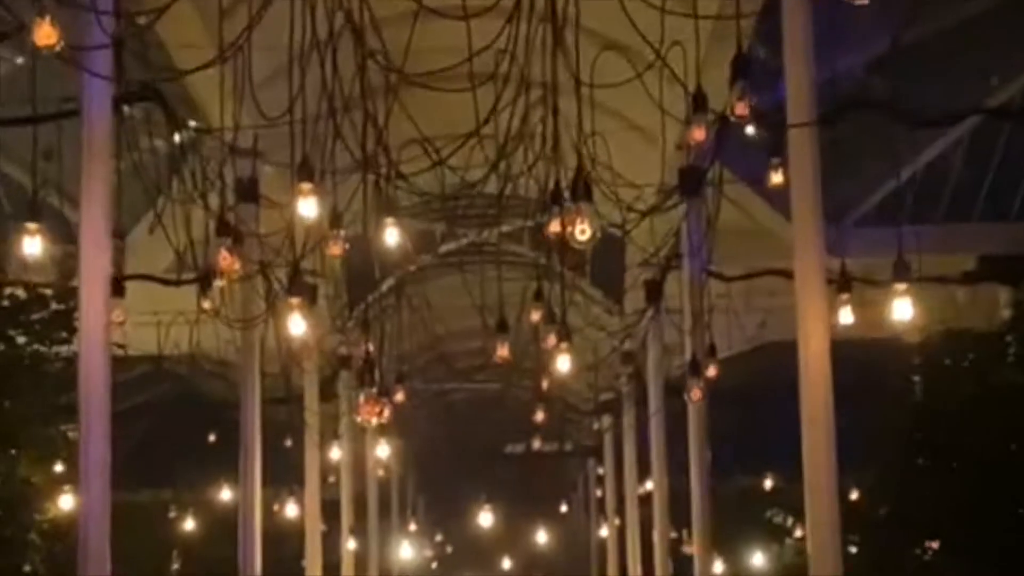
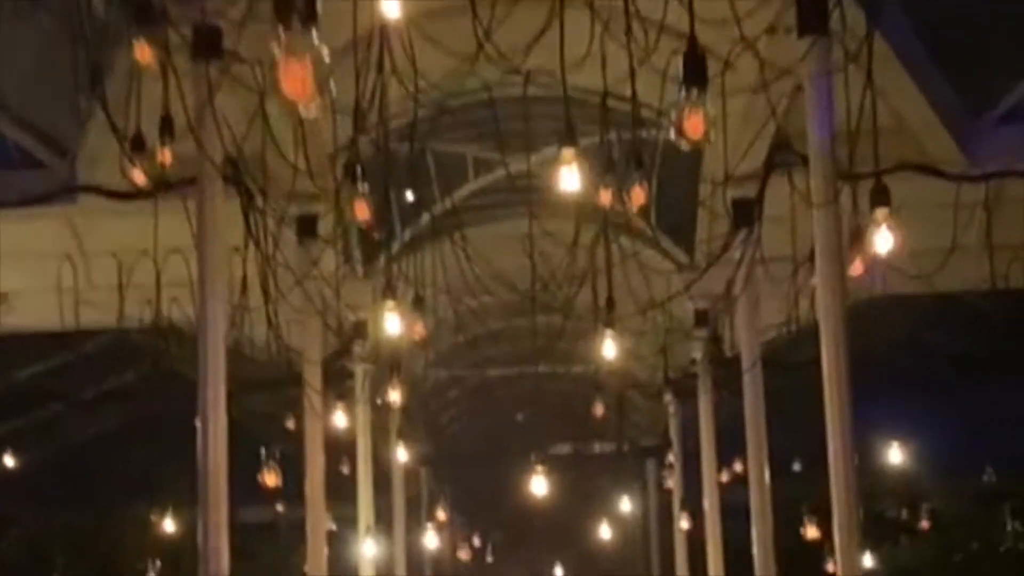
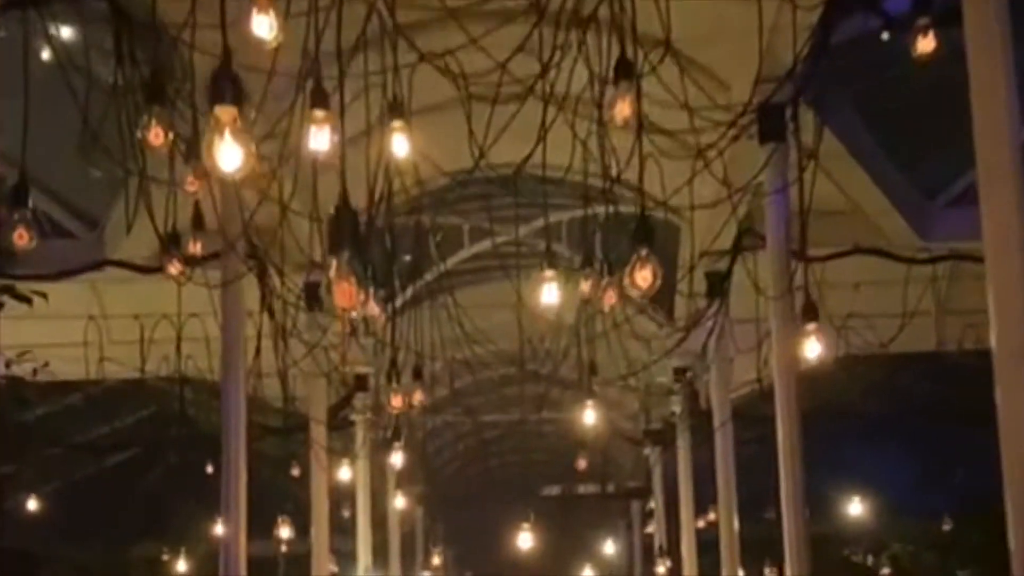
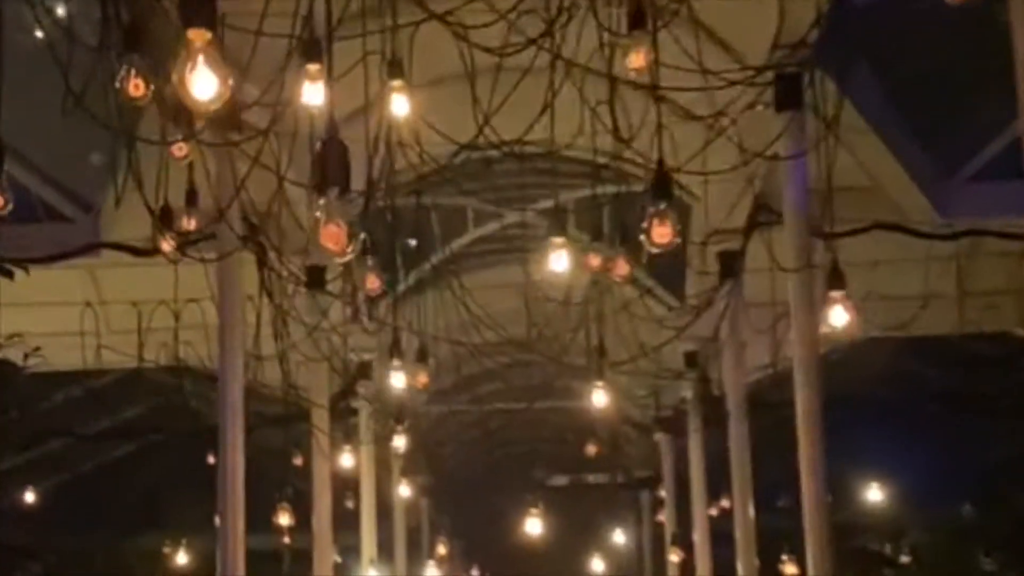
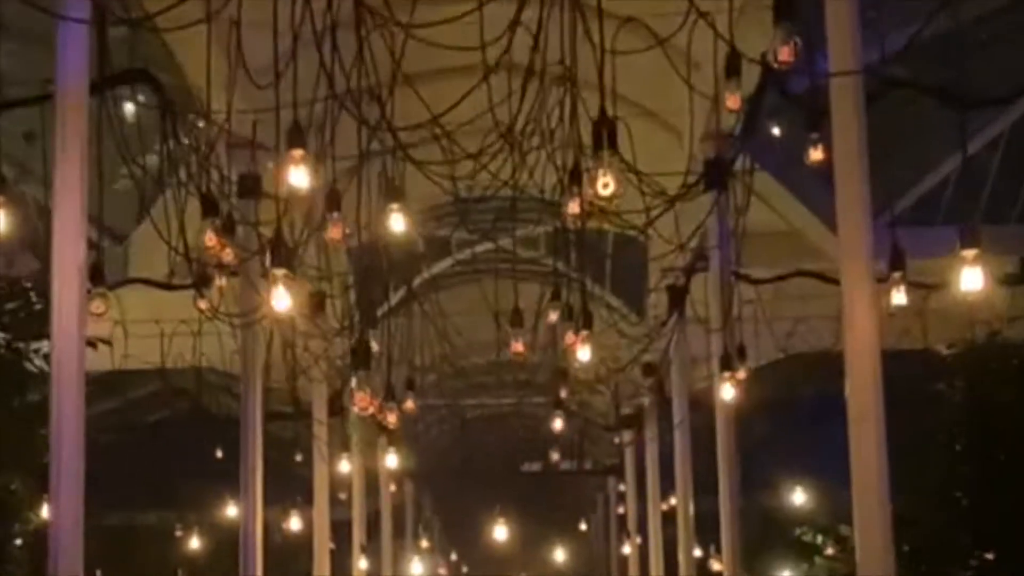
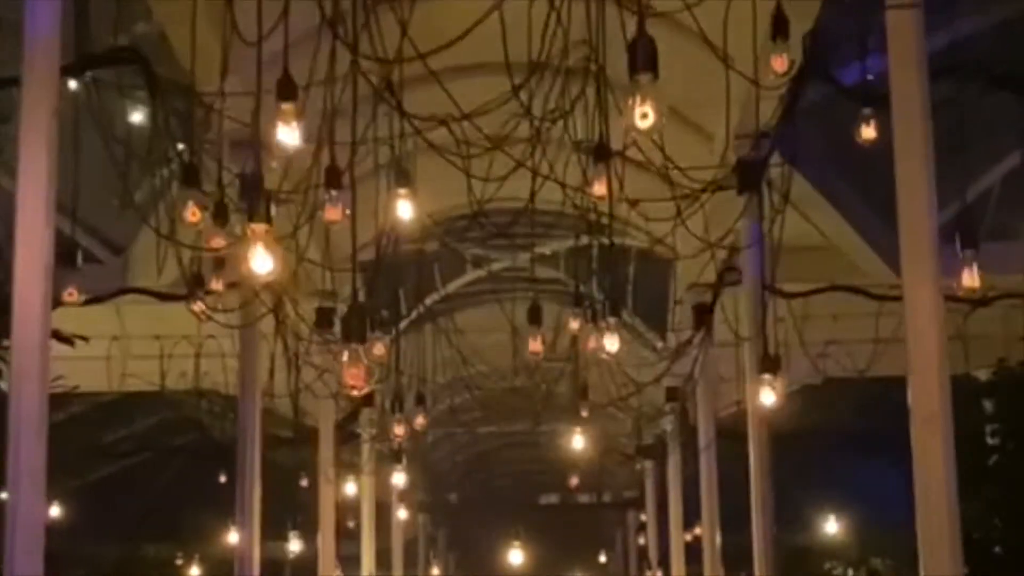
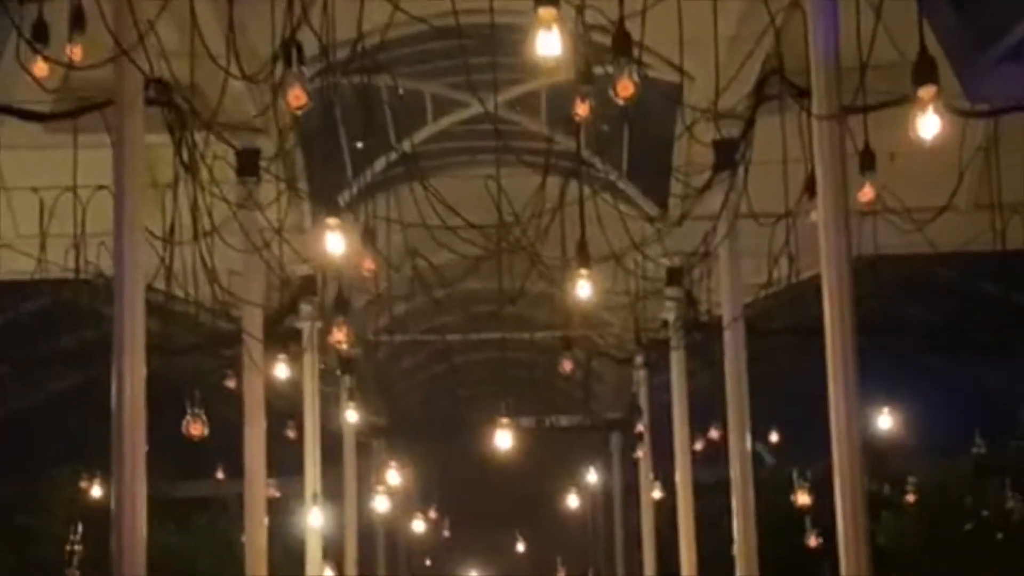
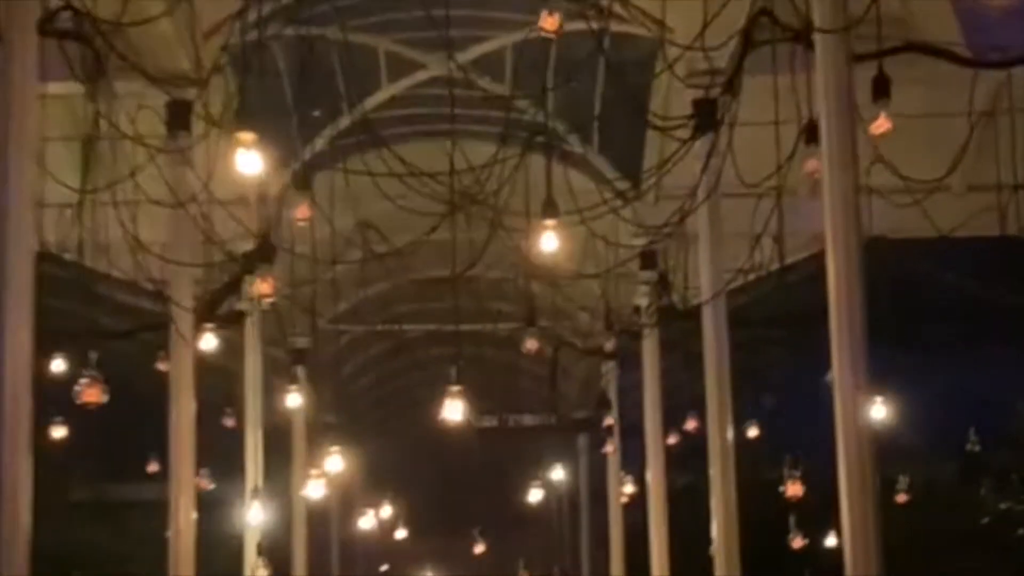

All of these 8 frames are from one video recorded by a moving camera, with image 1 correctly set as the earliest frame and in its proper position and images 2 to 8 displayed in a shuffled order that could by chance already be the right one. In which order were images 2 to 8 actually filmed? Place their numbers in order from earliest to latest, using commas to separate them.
5, 6, 3, 4, 2, 7, 8
